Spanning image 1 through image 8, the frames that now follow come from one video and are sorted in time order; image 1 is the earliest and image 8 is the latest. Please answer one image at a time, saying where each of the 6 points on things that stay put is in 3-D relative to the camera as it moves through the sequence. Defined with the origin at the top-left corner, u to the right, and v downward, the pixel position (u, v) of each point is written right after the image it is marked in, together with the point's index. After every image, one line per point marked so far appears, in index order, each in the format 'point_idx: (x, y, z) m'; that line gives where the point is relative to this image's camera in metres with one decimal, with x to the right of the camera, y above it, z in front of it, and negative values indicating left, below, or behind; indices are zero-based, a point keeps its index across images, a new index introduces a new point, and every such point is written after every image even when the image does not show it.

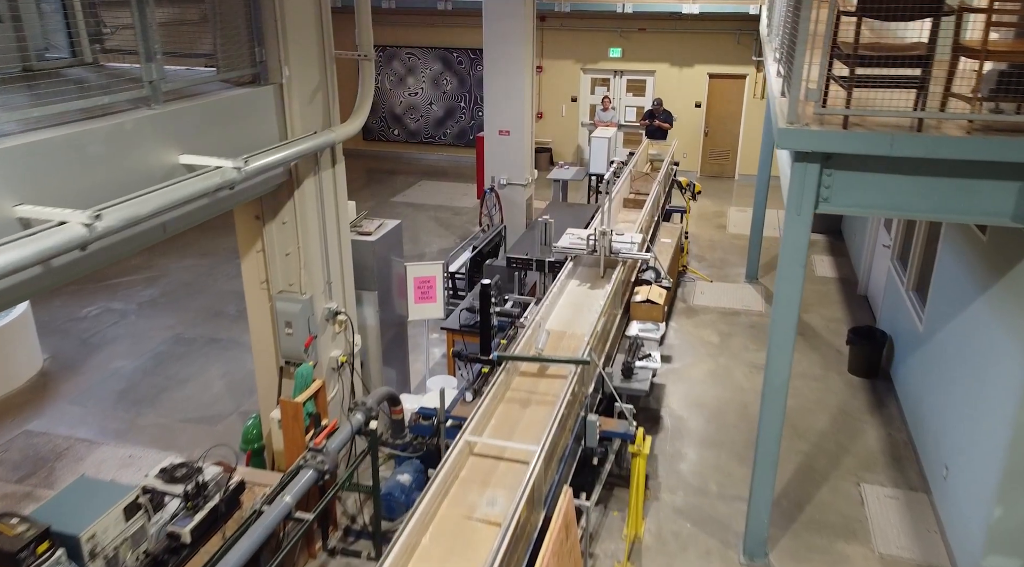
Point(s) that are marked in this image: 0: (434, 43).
0: (-1.3, +3.9, +11.8) m
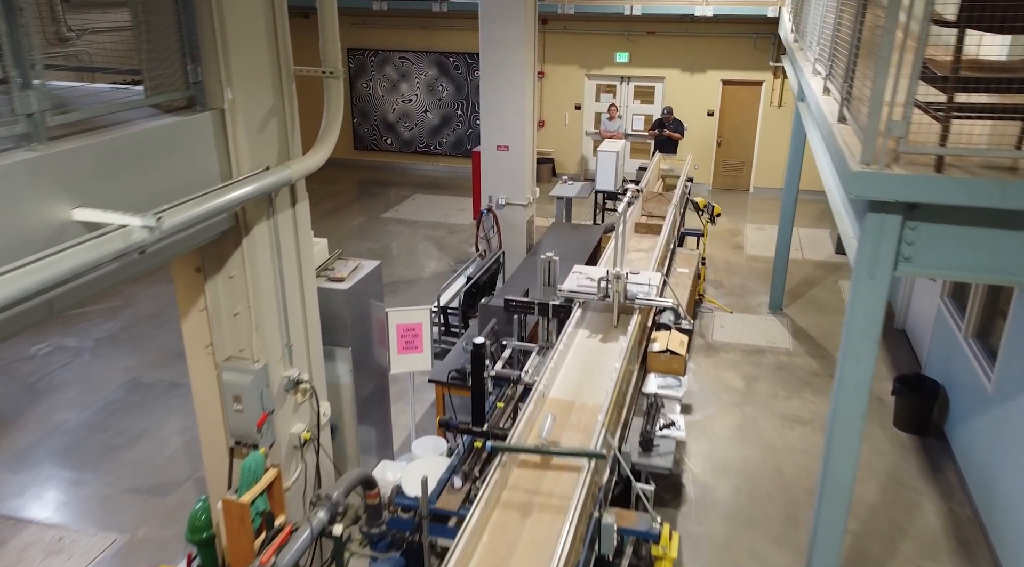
0: (-1.3, +3.6, +11.1) m
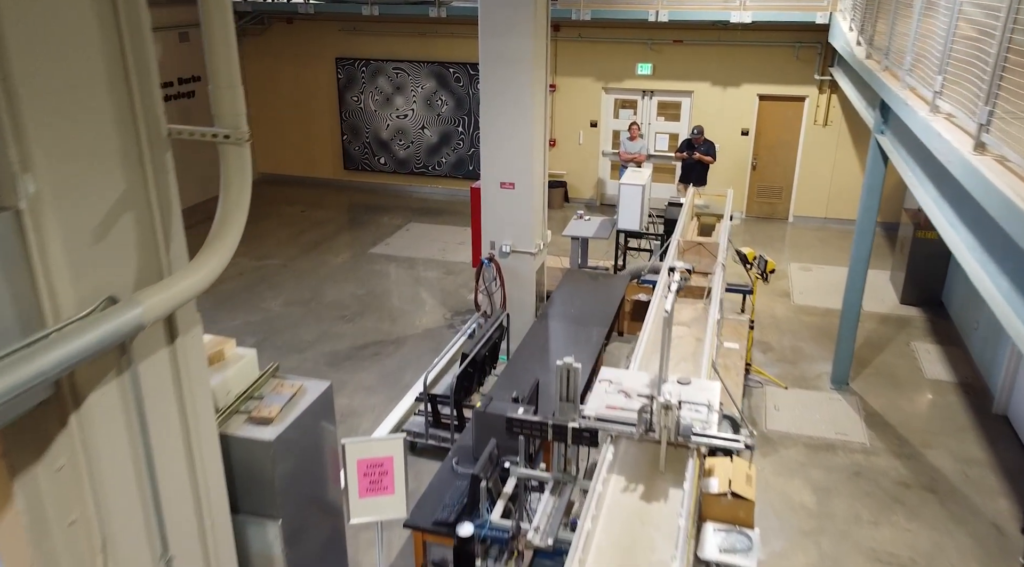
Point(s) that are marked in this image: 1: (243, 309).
0: (-1.2, +3.1, +9.9) m
1: (-2.5, -0.2, +6.8) m
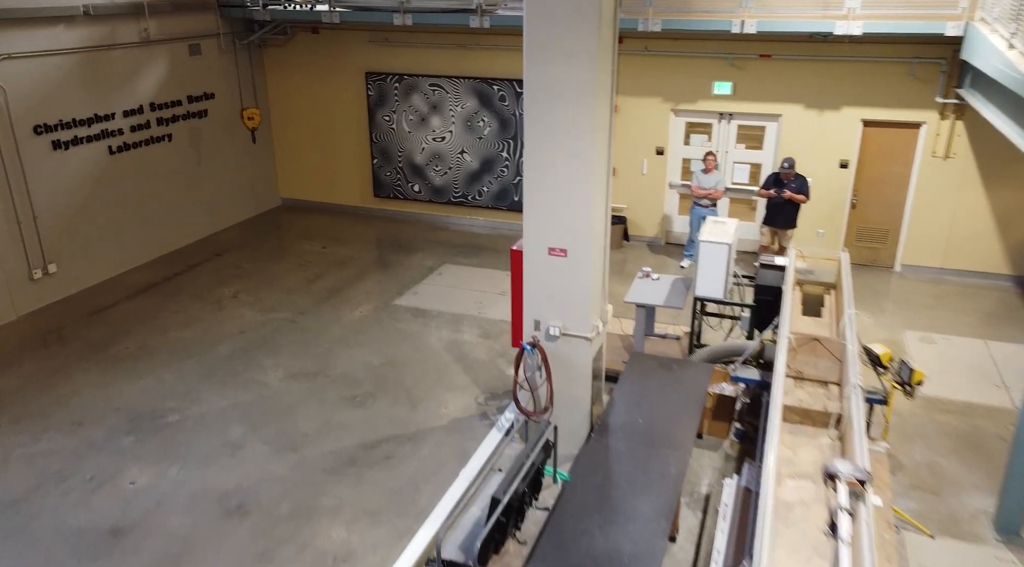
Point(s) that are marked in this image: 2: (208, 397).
0: (-0.5, +2.5, +8.6) m
1: (-2.1, -0.8, +5.6) m
2: (-2.3, -0.9, +5.4) m
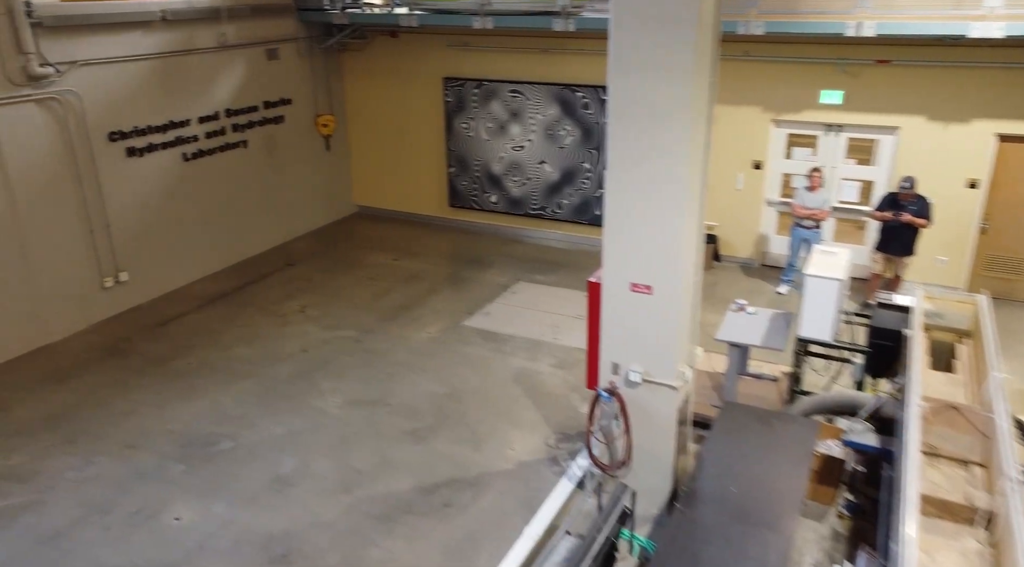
0: (+0.4, +2.3, +8.1) m
1: (-1.6, -0.9, +5.3) m
2: (-1.8, -1.0, +5.1) m
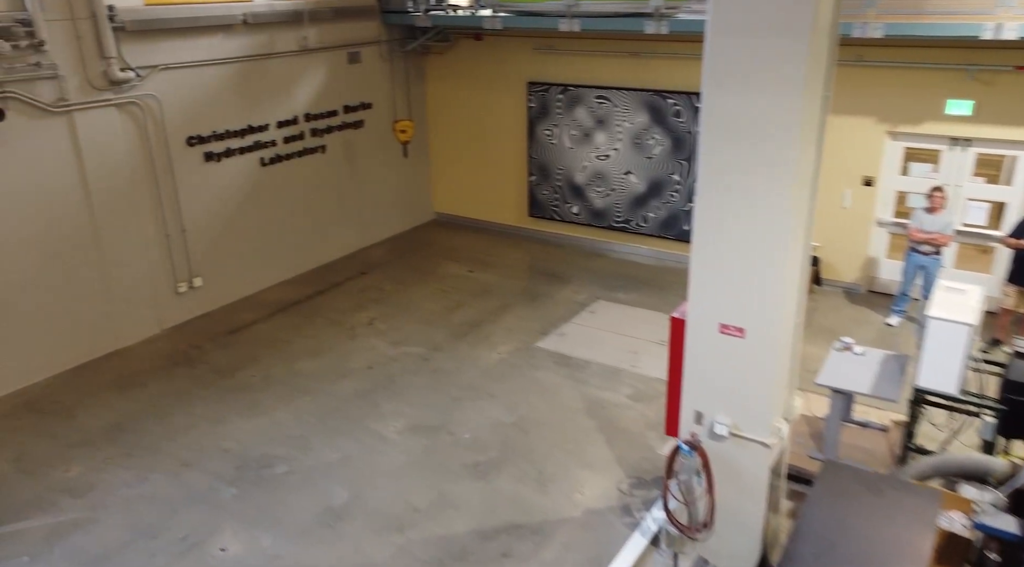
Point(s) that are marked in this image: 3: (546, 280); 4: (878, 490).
0: (+1.3, +2.1, +7.6) m
1: (-1.1, -1.0, +5.1) m
2: (-1.3, -1.1, +4.9) m
3: (+0.4, 0.0, +7.7) m
4: (+1.9, -1.1, +3.8) m
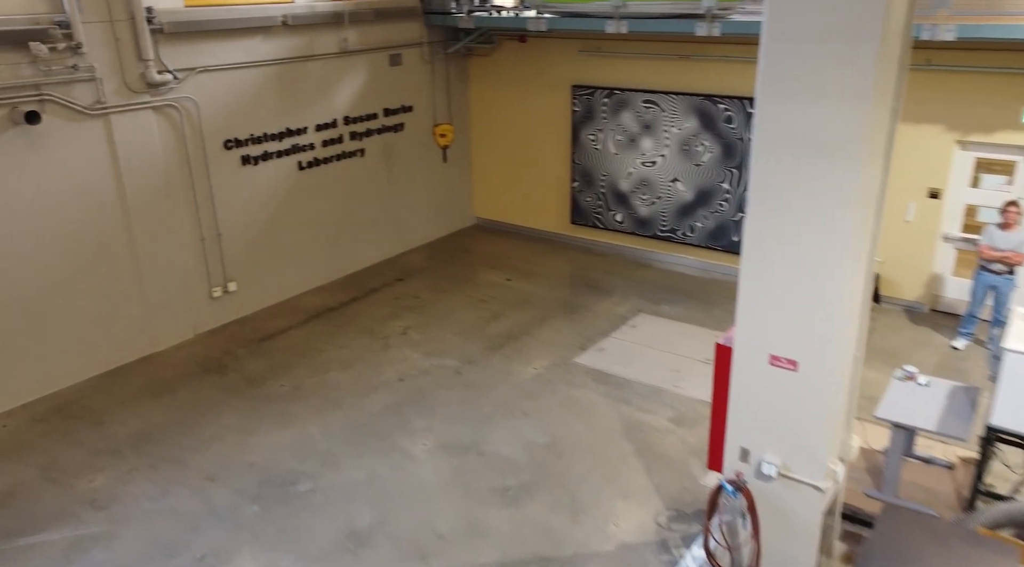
0: (+1.8, +2.0, +7.3) m
1: (-0.9, -1.1, +4.9) m
2: (-1.1, -1.2, +4.8) m
3: (+0.8, -0.1, +7.5) m
4: (+2.0, -1.2, +3.4) m
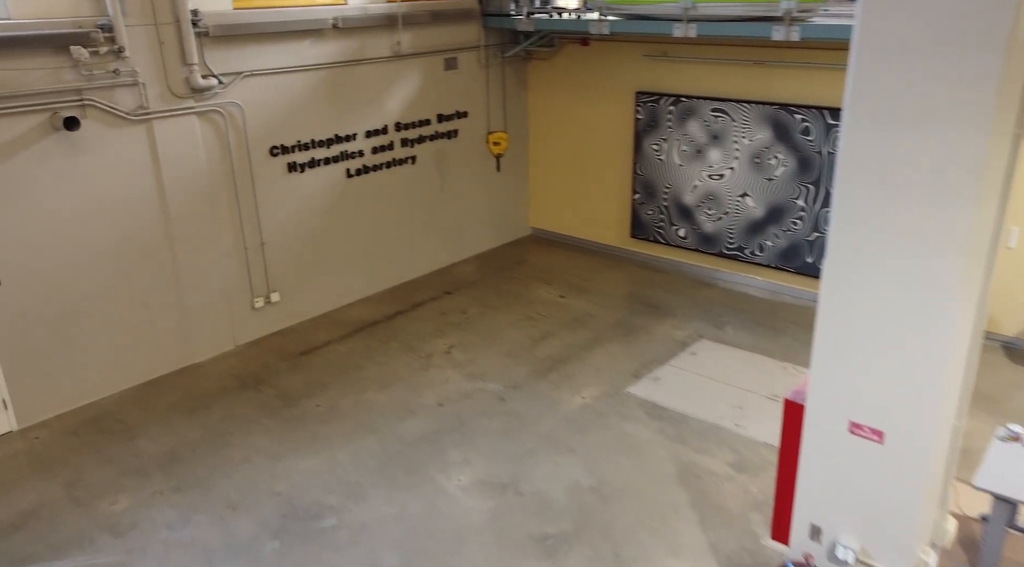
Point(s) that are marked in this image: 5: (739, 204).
0: (+2.3, +1.7, +6.7) m
1: (-0.6, -1.3, +4.6) m
2: (-0.8, -1.3, +4.4) m
3: (+1.3, -0.3, +7.0) m
4: (+2.2, -1.4, +2.9) m
5: (+2.2, +0.8, +7.1) m
